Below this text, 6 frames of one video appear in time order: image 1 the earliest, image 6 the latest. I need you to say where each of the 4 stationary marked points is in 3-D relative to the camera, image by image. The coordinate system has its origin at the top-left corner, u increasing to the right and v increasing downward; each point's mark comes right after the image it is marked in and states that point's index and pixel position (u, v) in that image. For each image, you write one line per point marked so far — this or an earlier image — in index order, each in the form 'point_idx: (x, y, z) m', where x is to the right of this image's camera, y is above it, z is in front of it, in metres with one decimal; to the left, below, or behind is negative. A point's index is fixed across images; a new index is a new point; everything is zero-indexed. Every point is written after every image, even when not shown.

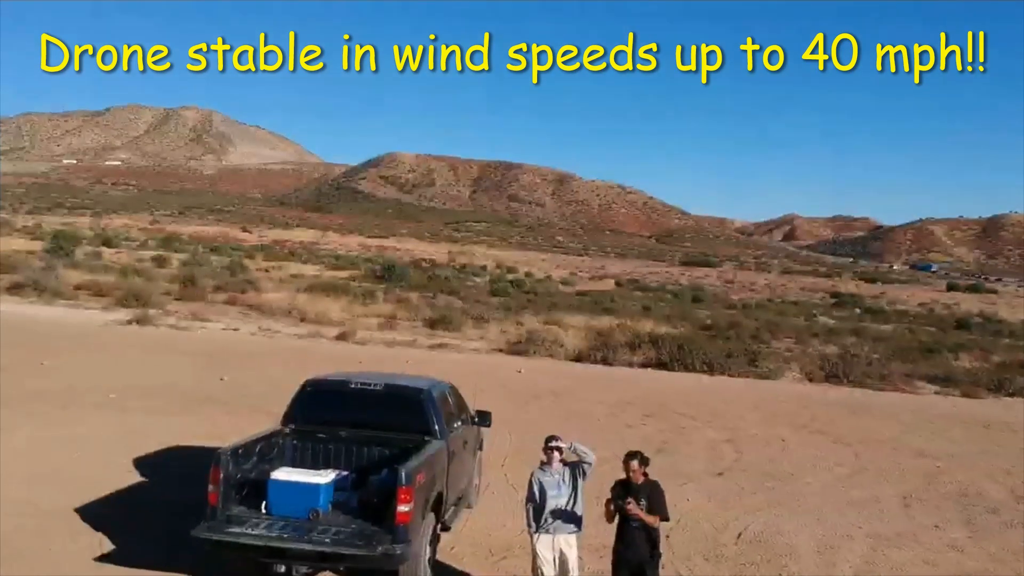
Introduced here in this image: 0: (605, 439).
0: (+1.0, -1.7, +11.1) m
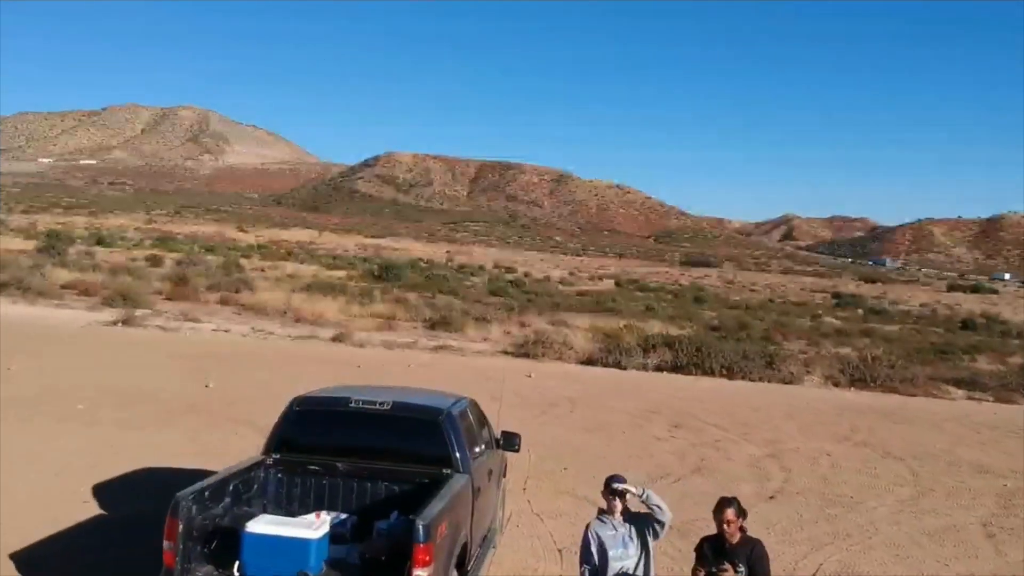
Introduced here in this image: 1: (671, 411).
0: (+1.2, -1.7, +9.9) m
1: (+2.1, -1.7, +13.1) m
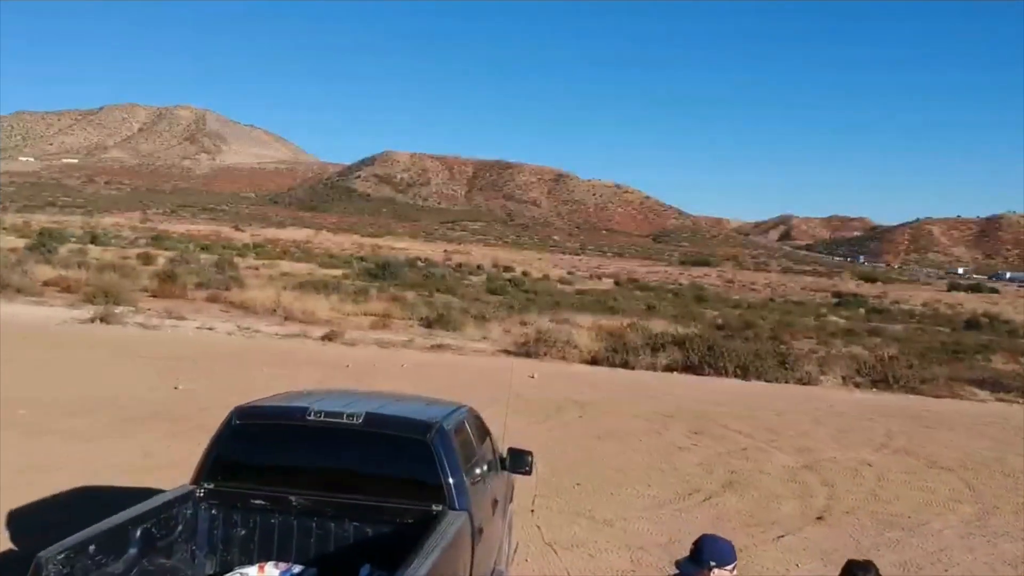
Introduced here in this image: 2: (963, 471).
0: (+1.2, -1.6, +8.7) m
1: (+2.2, -1.6, +12.0) m
2: (+4.5, -1.8, +9.9) m
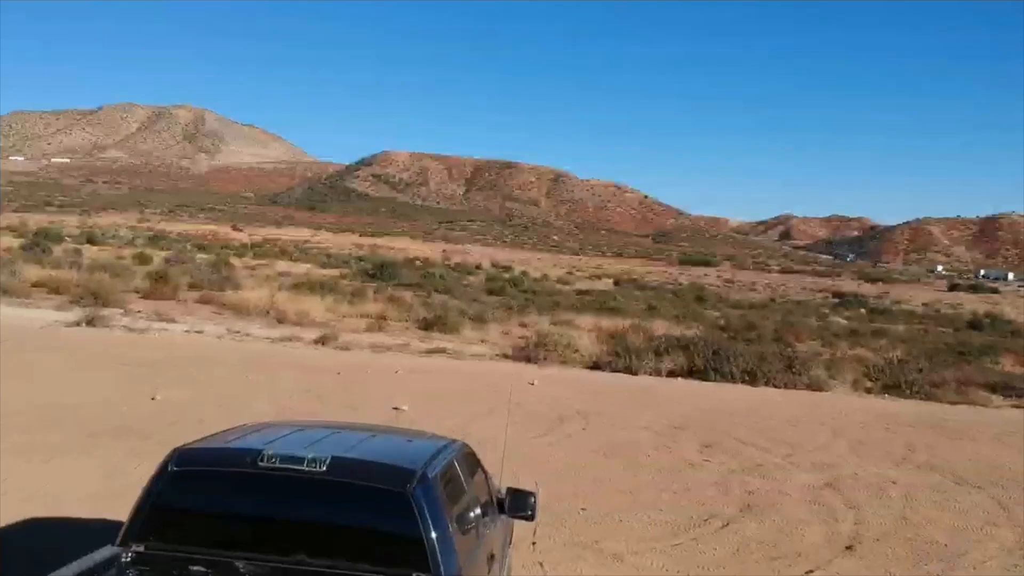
0: (+1.2, -1.6, +8.1) m
1: (+2.2, -1.6, +11.3) m
2: (+4.5, -1.9, +9.2) m
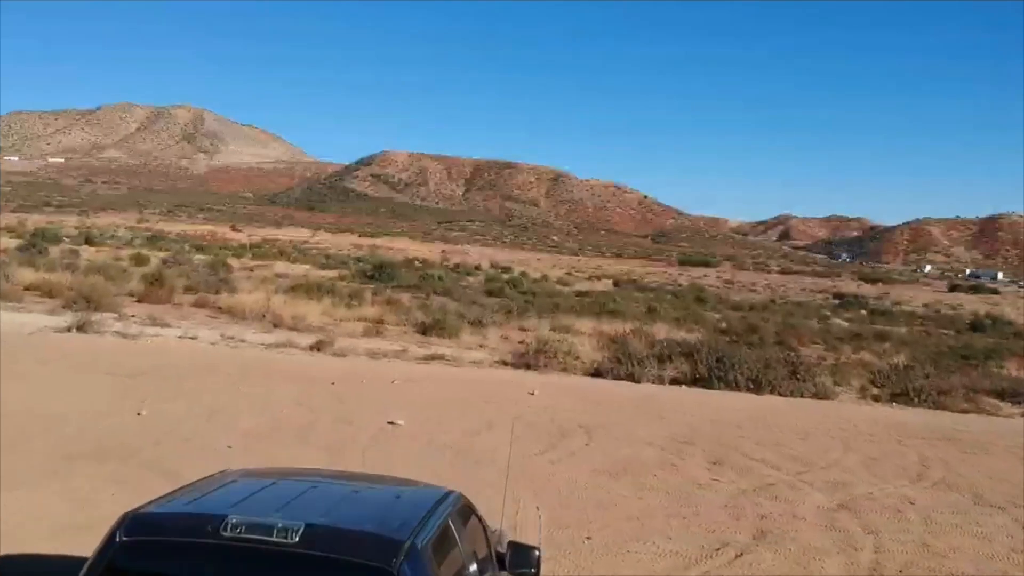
0: (+1.2, -1.7, +7.7) m
1: (+2.2, -1.7, +10.9) m
2: (+4.5, -2.0, +8.8) m
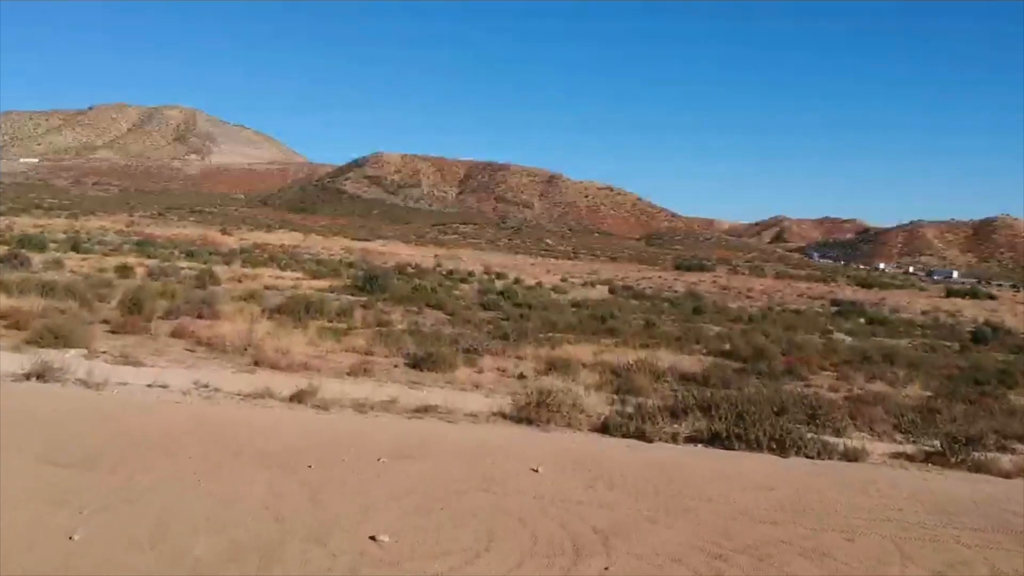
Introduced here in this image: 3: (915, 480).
0: (+1.3, -2.6, +6.1) m
1: (+2.2, -2.5, +9.3) m
2: (+4.6, -2.8, +7.3) m
3: (+6.0, -2.8, +14.4) m
